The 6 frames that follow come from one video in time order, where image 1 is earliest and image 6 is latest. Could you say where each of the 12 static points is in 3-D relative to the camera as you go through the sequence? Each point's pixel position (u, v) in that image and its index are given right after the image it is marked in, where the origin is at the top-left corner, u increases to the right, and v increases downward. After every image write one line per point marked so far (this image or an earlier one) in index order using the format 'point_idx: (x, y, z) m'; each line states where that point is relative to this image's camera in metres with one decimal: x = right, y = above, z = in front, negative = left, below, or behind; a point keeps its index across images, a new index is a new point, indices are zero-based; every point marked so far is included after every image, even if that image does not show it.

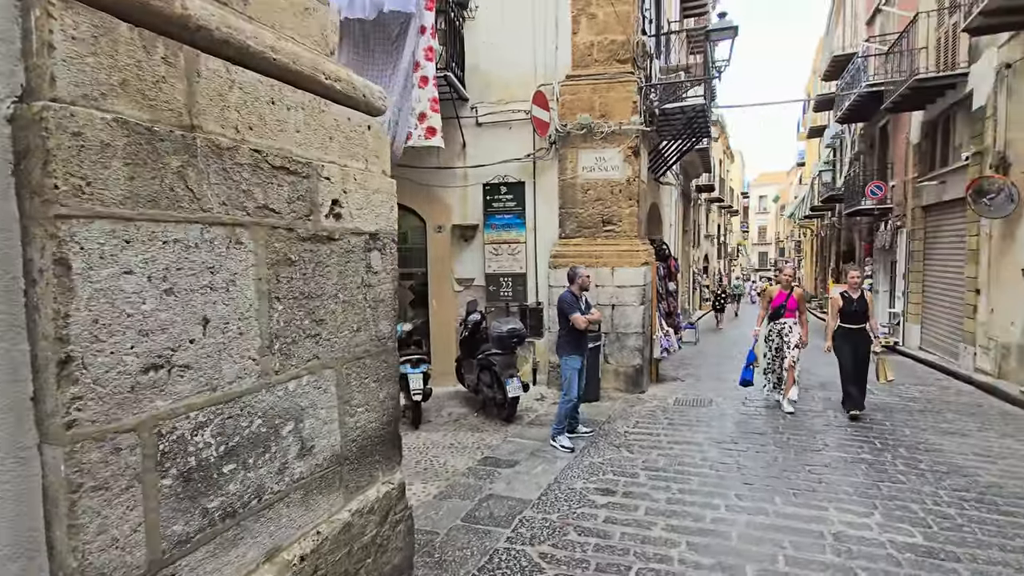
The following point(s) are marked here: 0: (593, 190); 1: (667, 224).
0: (+1.3, +1.5, +8.0) m
1: (+3.9, +1.6, +12.9) m
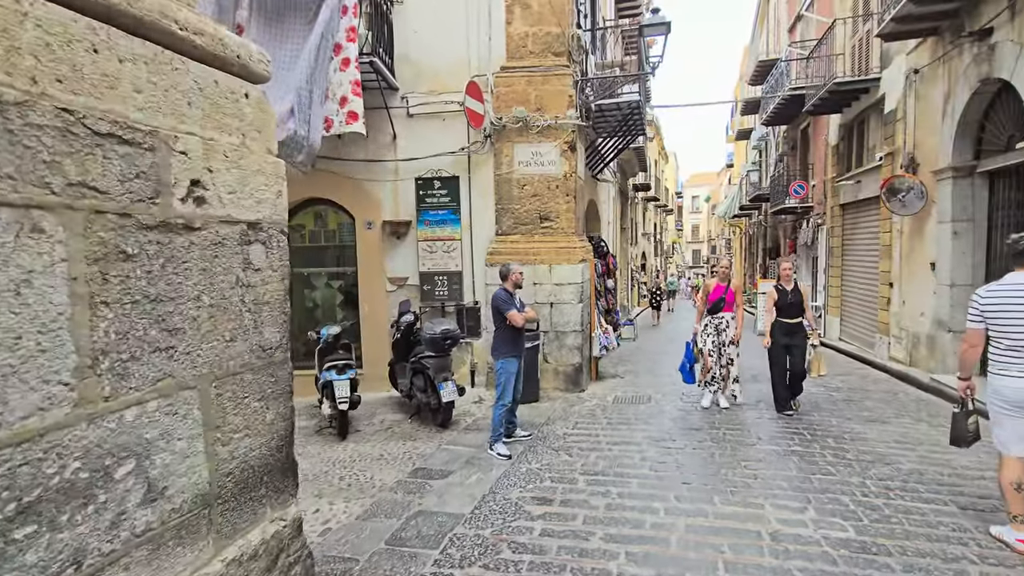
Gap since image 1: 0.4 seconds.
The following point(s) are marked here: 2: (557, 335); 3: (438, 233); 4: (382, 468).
0: (+0.3, +1.5, +7.8) m
1: (+2.3, +1.7, +12.9) m
2: (+0.7, -0.7, +7.8) m
3: (-1.1, +0.8, +7.9) m
4: (-1.3, -1.8, +5.0) m
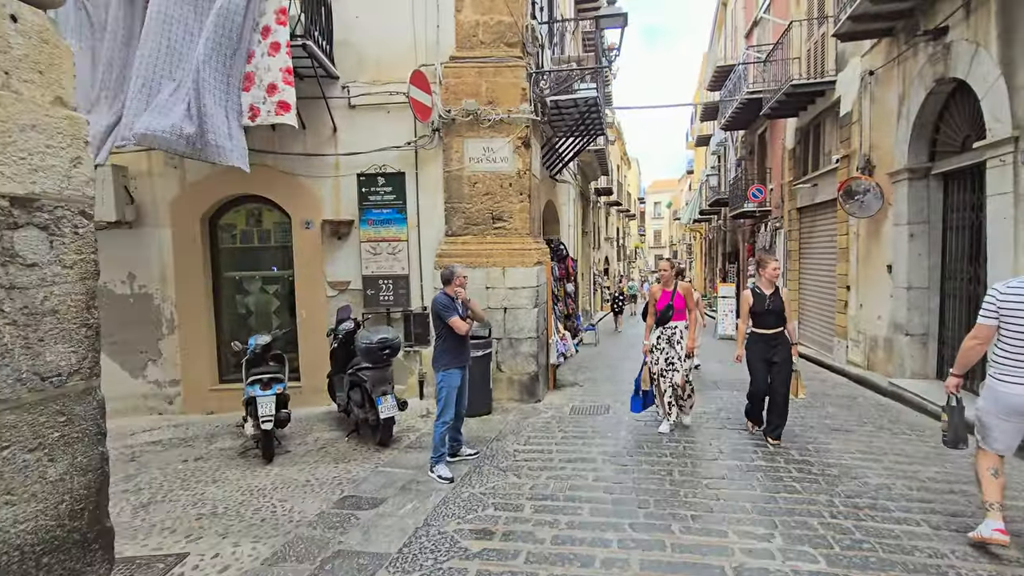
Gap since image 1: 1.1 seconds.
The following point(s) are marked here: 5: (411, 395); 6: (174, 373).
0: (-0.4, +1.5, +7.3) m
1: (+1.3, +1.6, +12.6) m
2: (0.0, -0.8, +7.3) m
3: (-1.8, +0.8, +7.3) m
4: (-1.8, -1.8, +4.5) m
5: (-1.4, -1.5, +7.4) m
6: (-4.8, -1.2, +7.4) m
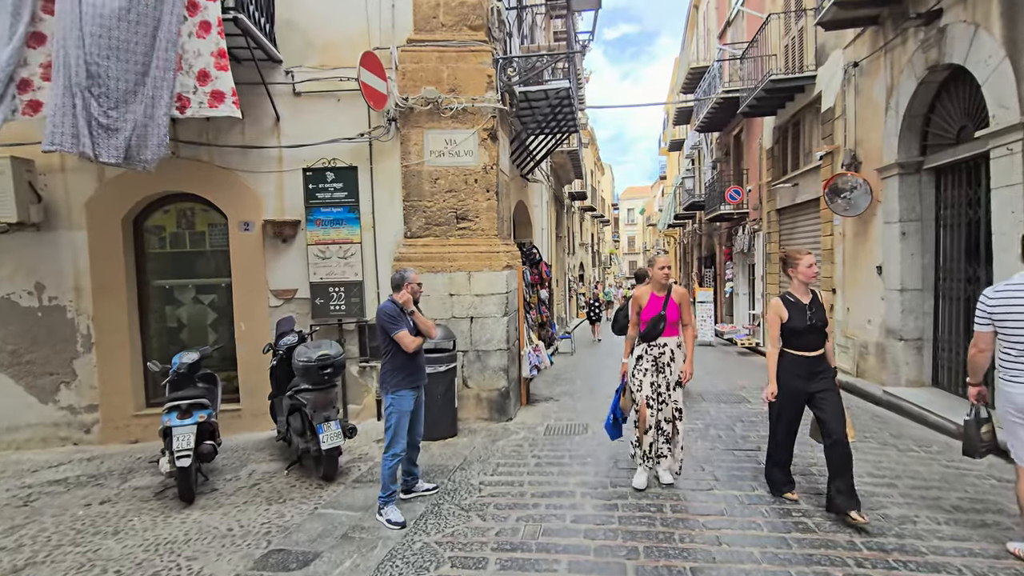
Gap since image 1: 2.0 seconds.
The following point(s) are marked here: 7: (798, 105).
0: (-0.9, +1.4, +6.6) m
1: (+0.6, +1.4, +12.0) m
2: (-0.4, -0.9, +6.6) m
3: (-2.3, +0.7, +6.5) m
4: (-2.0, -1.9, +3.6) m
5: (-1.9, -1.6, +6.6) m
6: (-5.2, -1.4, +6.4) m
7: (+5.6, +3.6, +10.2) m
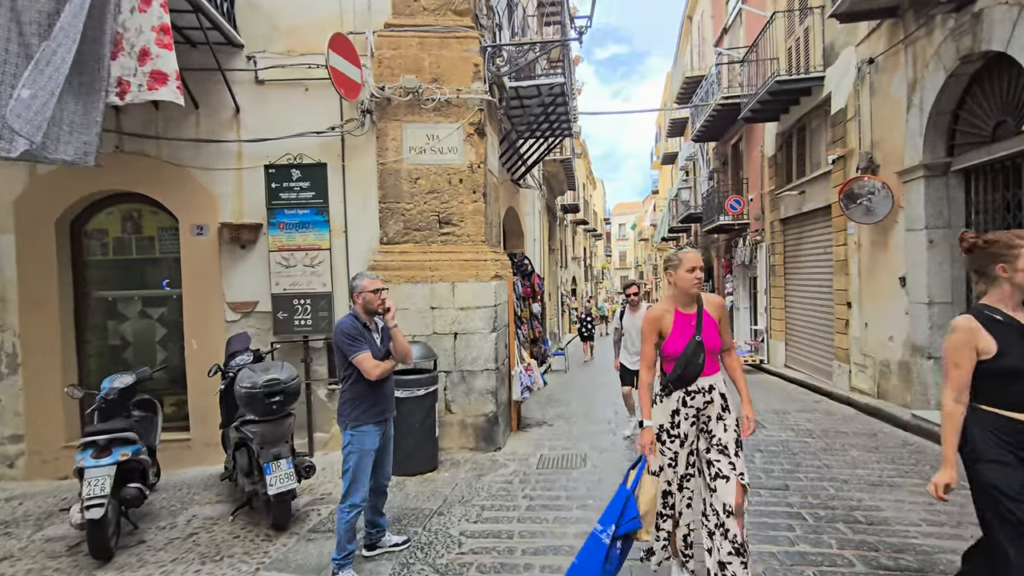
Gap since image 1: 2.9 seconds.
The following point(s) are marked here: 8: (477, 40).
0: (-1.0, +1.2, +5.9) m
1: (+0.4, +1.1, +11.3) m
2: (-0.6, -1.0, +5.9) m
3: (-2.4, +0.5, +5.8) m
4: (-2.1, -1.9, +2.8) m
5: (-2.0, -1.8, +5.8) m
6: (-5.4, -1.5, +5.6) m
7: (+5.5, +3.4, +9.6) m
8: (-0.4, +2.9, +6.0) m
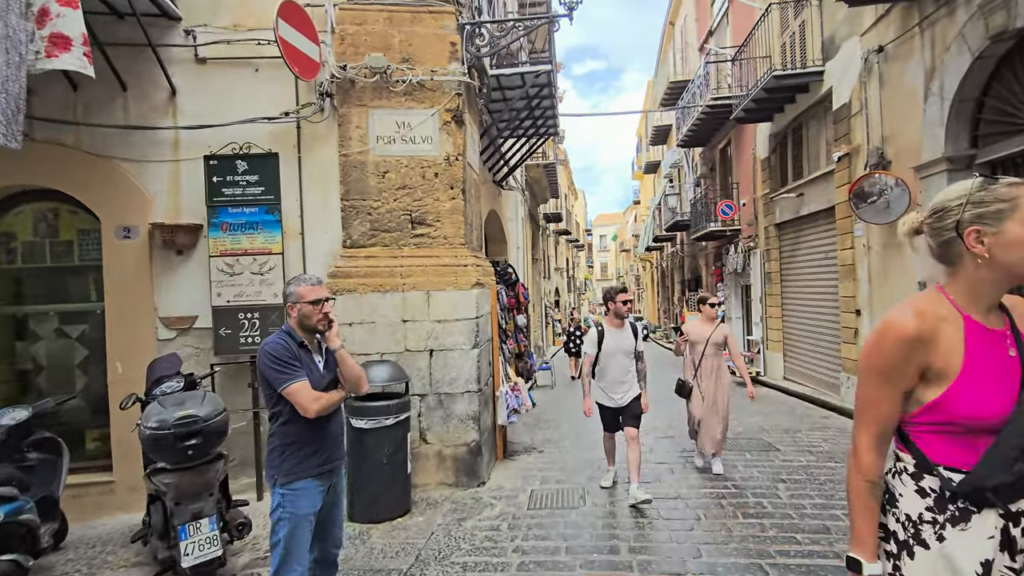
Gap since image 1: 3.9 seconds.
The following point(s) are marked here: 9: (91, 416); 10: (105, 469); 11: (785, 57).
0: (-1.2, +1.1, +5.1) m
1: (0.0, +0.9, +10.5) m
2: (-0.7, -1.1, +5.0) m
3: (-2.5, +0.4, +4.9) m
4: (-2.2, -2.0, +1.9) m
5: (-2.1, -1.9, +4.9) m
6: (-5.5, -1.6, +4.6) m
7: (+5.1, +3.2, +9.1) m
8: (-0.6, +2.8, +5.3) m
9: (-4.1, -1.2, +5.0) m
10: (-3.9, -1.7, +4.9) m
11: (+5.0, +4.3, +9.5) m
